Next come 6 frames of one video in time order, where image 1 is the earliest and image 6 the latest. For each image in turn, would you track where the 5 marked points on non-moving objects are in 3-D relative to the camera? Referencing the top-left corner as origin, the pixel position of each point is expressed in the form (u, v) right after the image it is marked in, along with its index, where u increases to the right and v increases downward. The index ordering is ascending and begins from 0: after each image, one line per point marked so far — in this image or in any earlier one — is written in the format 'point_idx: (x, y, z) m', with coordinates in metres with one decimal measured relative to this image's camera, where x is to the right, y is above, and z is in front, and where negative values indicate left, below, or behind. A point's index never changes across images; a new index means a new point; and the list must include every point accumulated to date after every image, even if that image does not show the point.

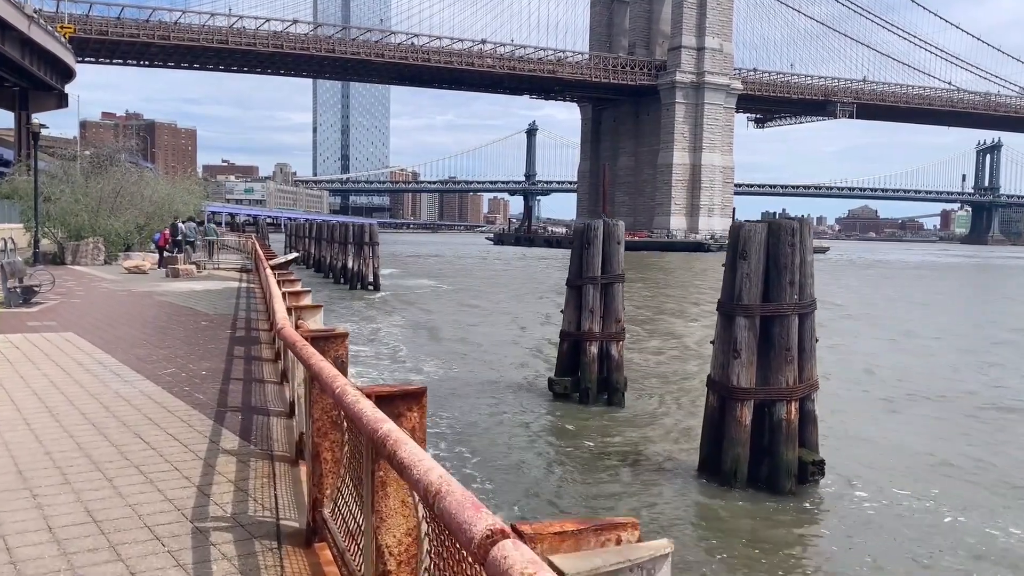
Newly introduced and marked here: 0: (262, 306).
0: (-3.0, -0.2, +10.5) m
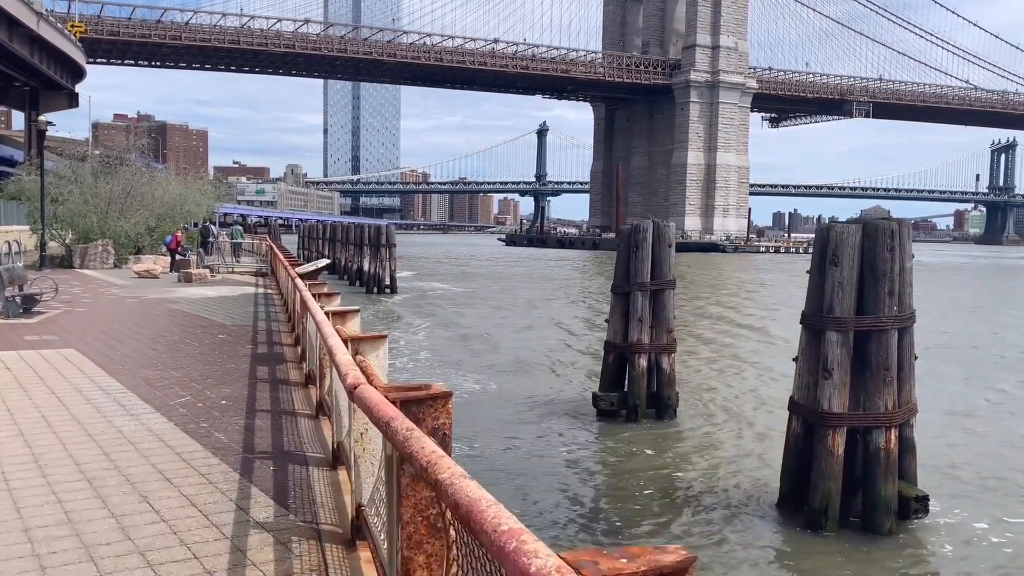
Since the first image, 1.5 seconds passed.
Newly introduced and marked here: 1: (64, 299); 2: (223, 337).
0: (-2.5, -0.3, +9.6) m
1: (-5.5, -0.1, +11.0) m
2: (-2.5, -0.4, +7.7) m
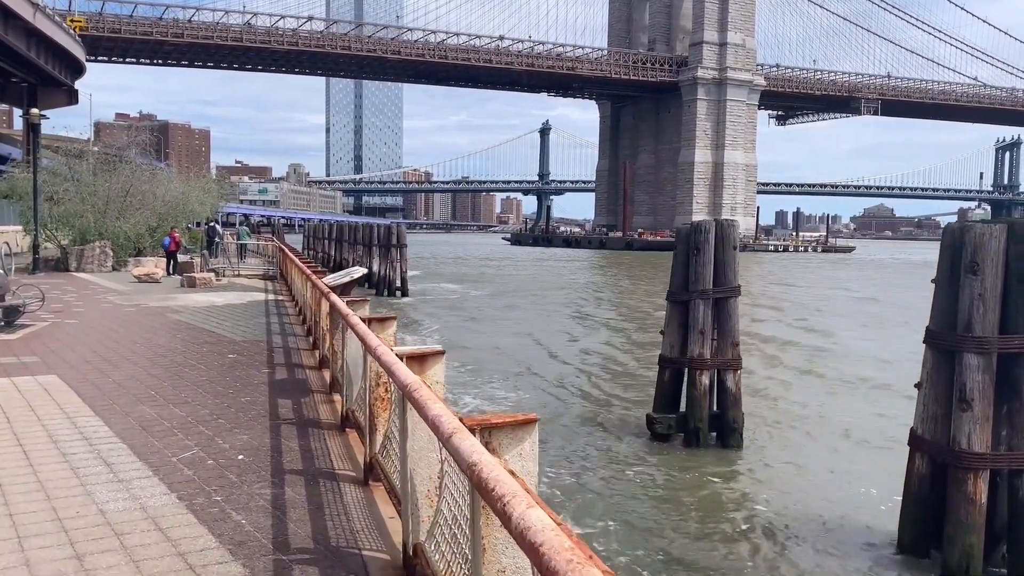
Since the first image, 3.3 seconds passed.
0: (-2.1, -0.4, +8.5) m
1: (-5.1, -0.2, +9.9) m
2: (-2.1, -0.5, +6.6) m
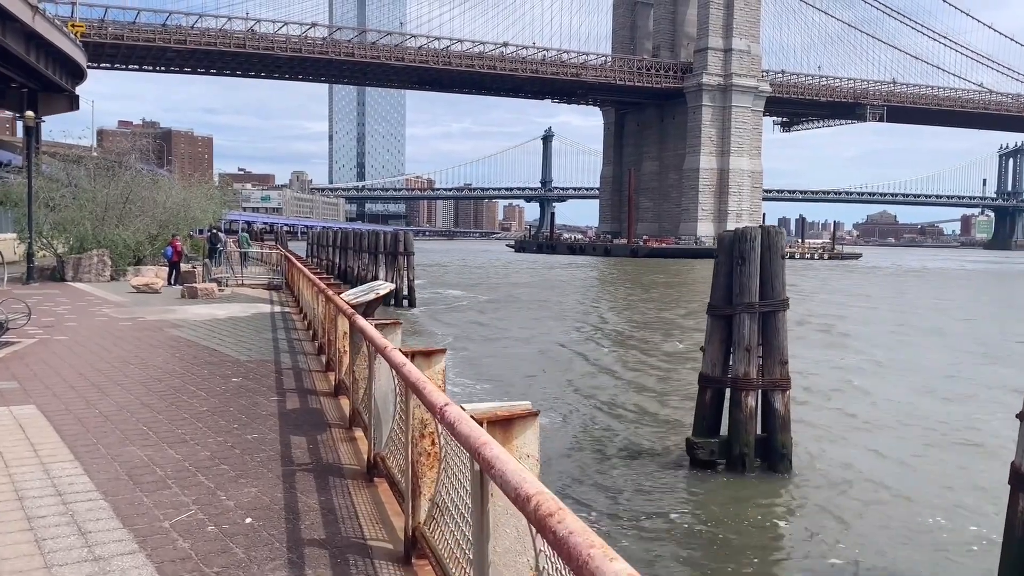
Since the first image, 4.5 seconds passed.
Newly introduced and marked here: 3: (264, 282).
0: (-1.8, -0.5, +7.8) m
1: (-4.8, -0.4, +9.2) m
2: (-1.8, -0.6, +5.9) m
3: (-5.5, +0.1, +19.7) m
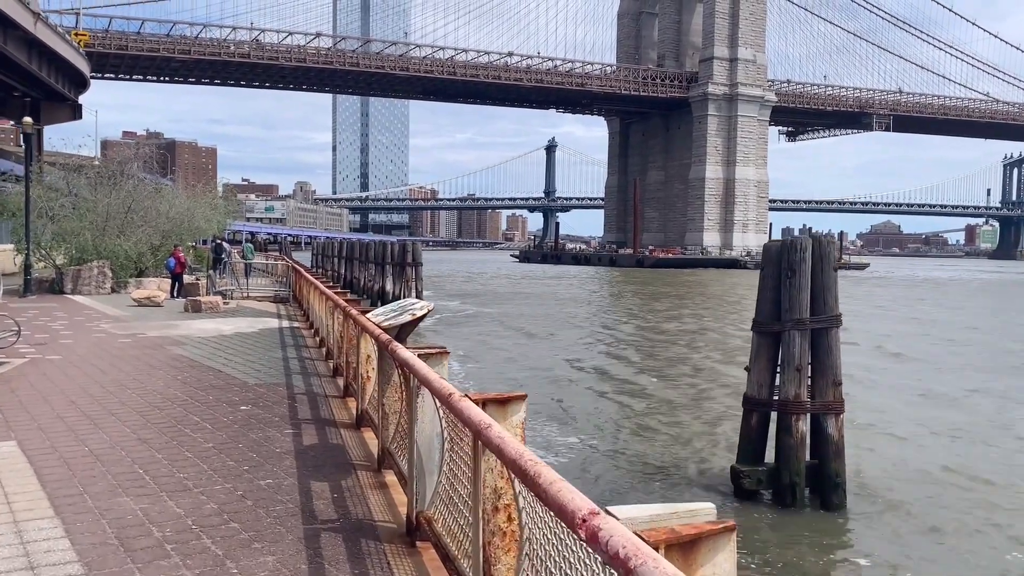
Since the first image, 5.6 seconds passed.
0: (-1.5, -0.6, +7.2) m
1: (-4.6, -0.5, +8.6) m
2: (-1.6, -0.7, +5.2) m
3: (-5.2, -0.1, +19.1) m
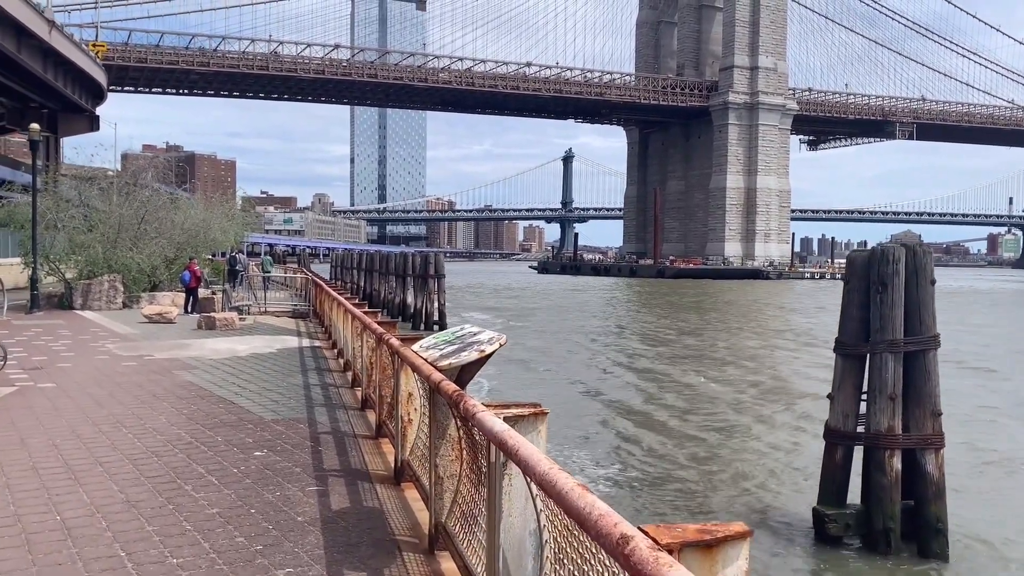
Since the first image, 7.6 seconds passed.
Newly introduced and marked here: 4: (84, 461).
0: (-1.2, -0.8, +6.3) m
1: (-4.2, -0.7, +7.8) m
2: (-1.2, -0.8, +4.4) m
3: (-4.6, -0.4, +18.3) m
4: (-2.0, -0.8, +4.2) m
